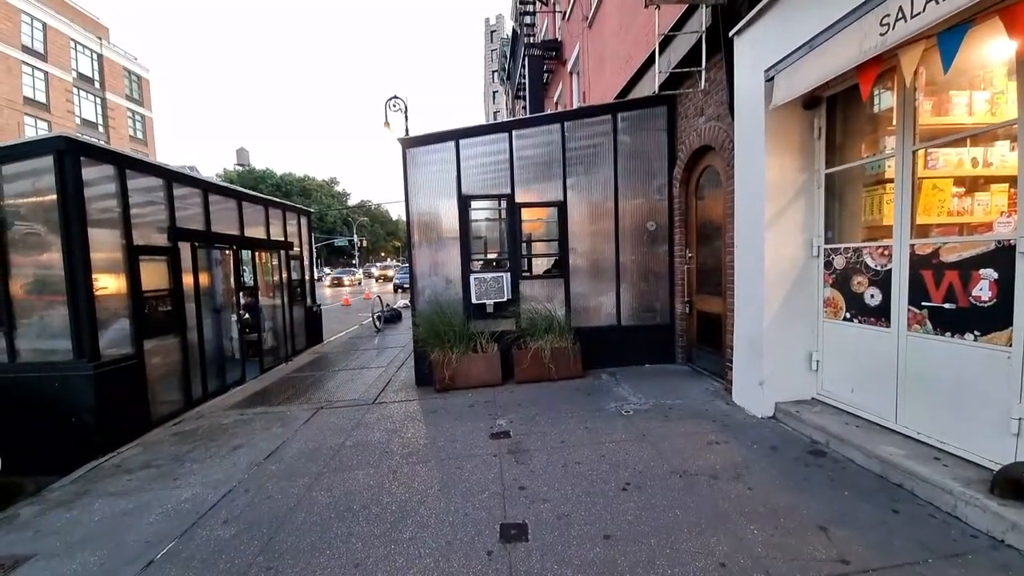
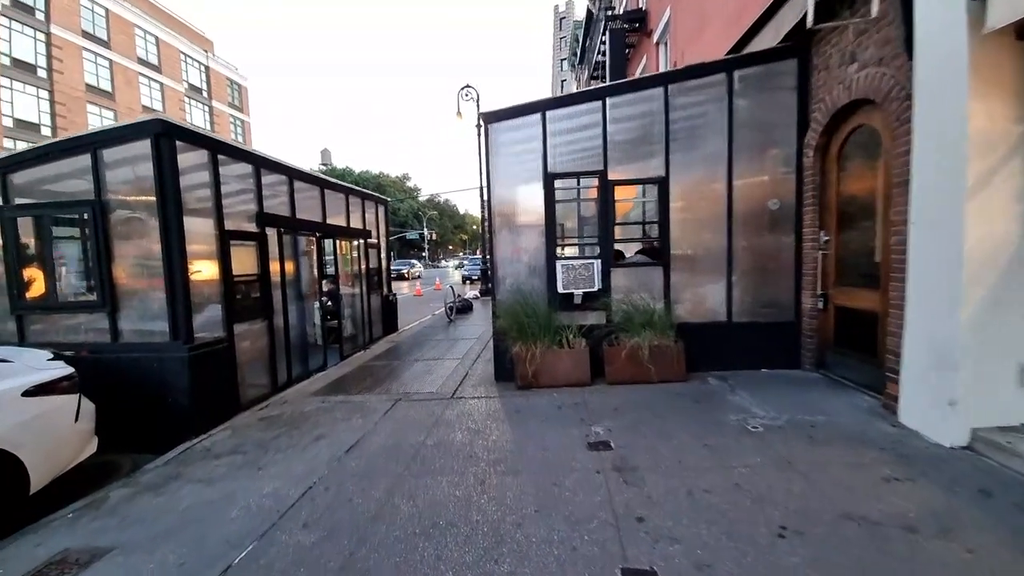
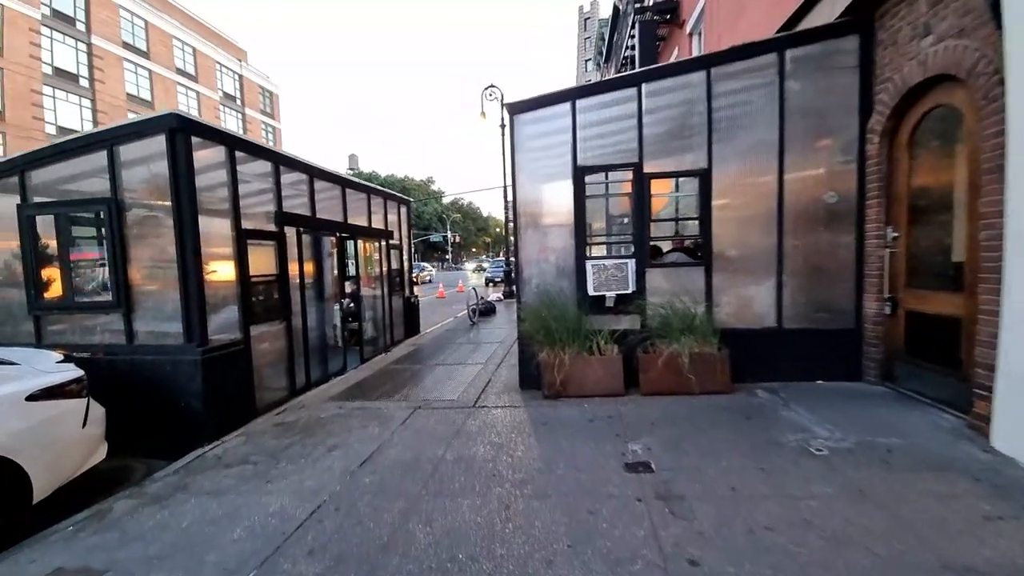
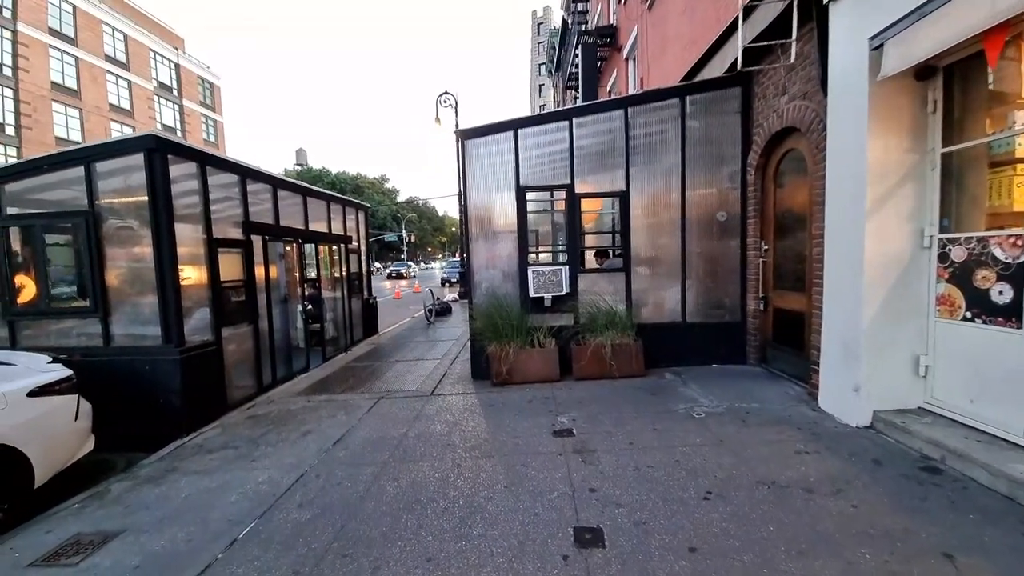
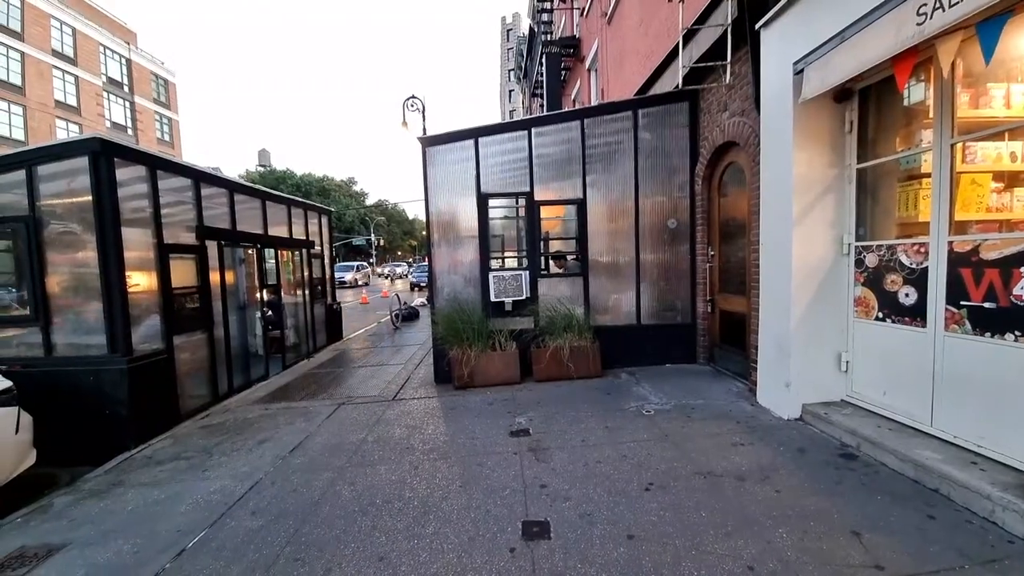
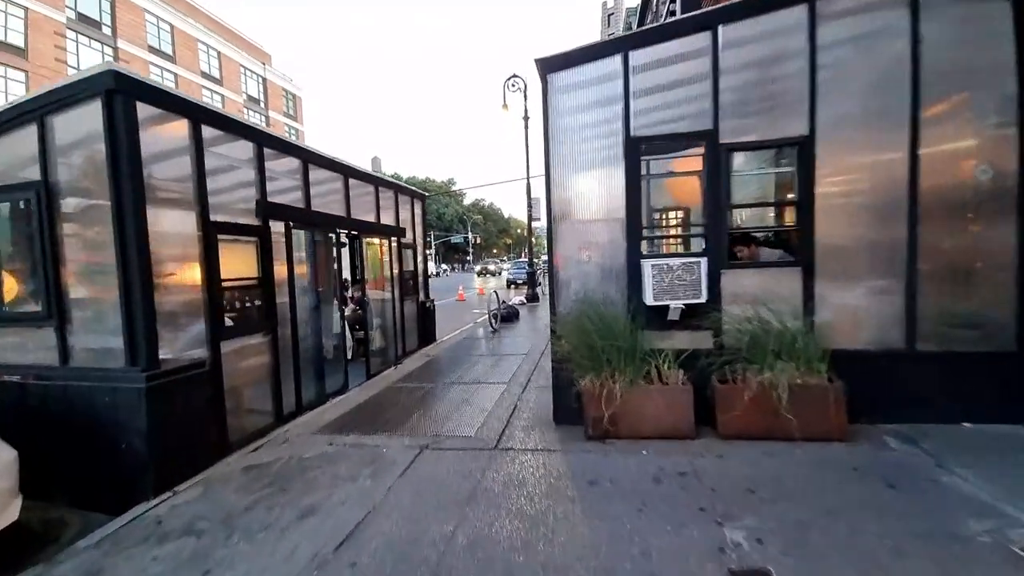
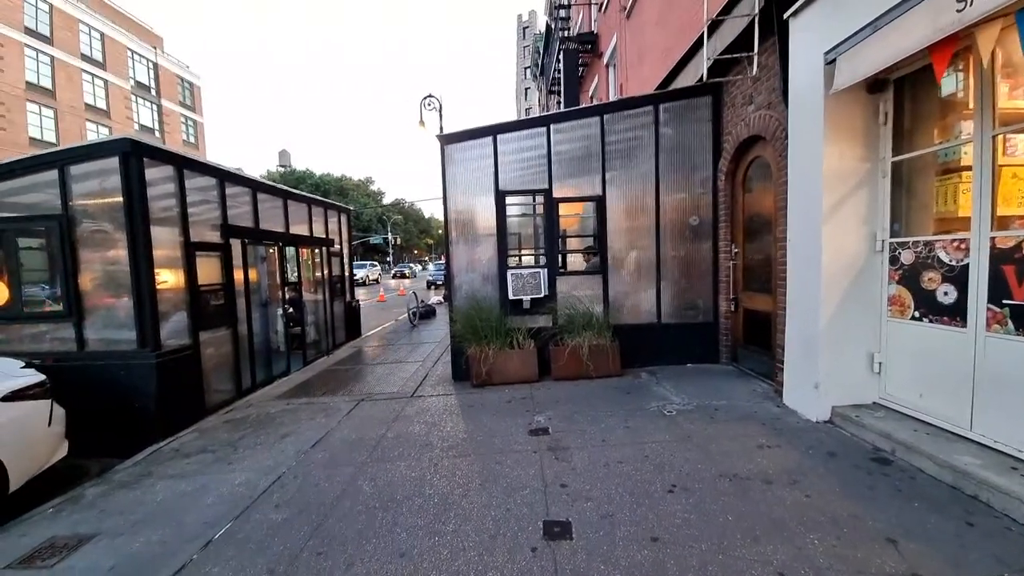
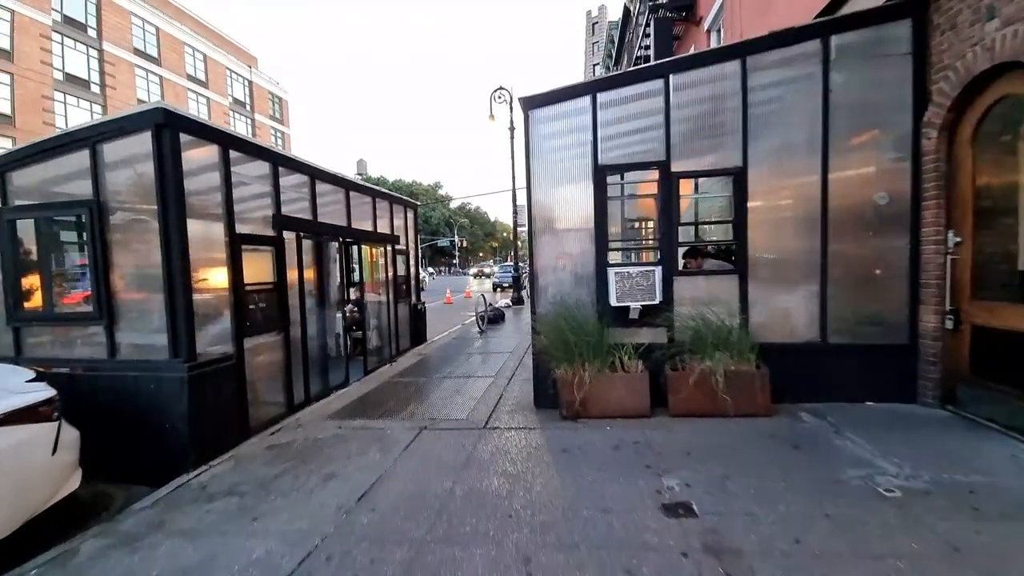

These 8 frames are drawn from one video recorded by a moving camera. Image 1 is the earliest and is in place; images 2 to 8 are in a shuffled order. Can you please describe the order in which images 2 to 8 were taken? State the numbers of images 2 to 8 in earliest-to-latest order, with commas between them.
5, 7, 4, 2, 3, 8, 6
